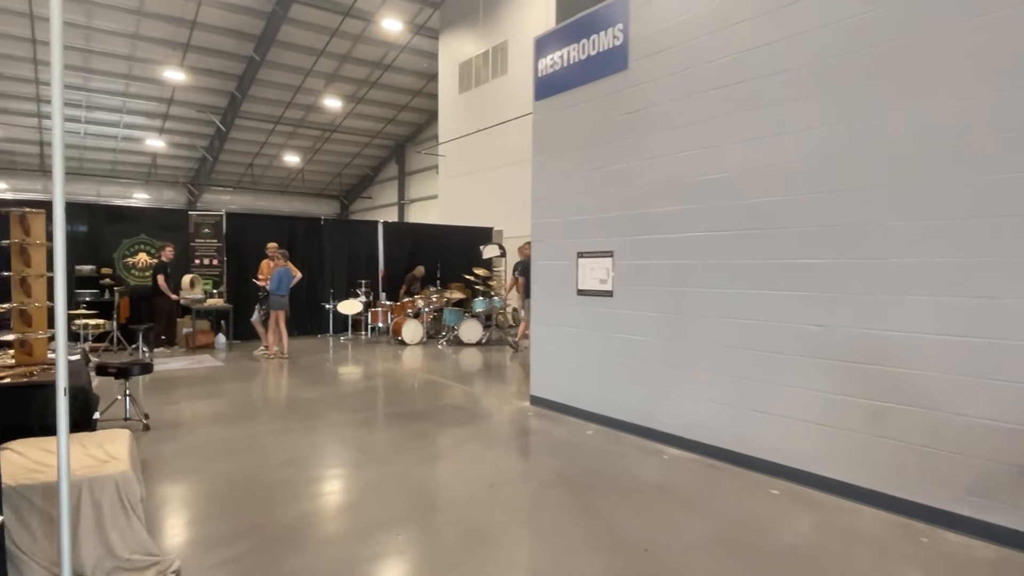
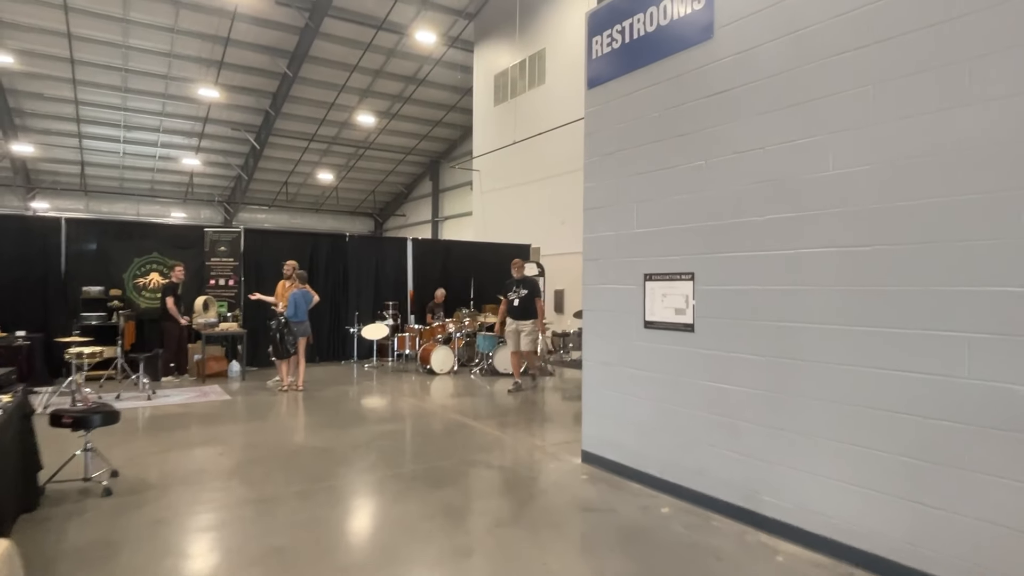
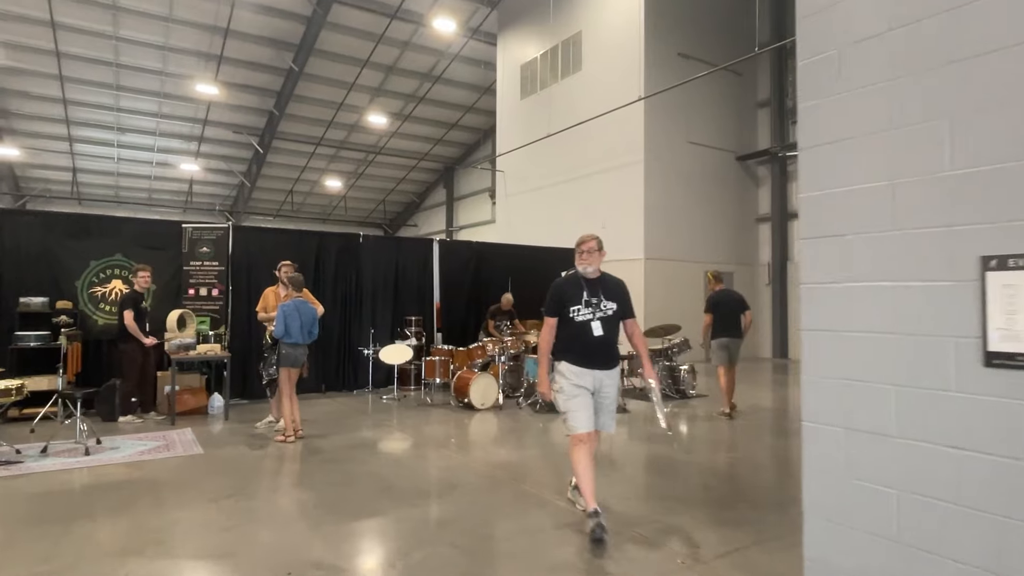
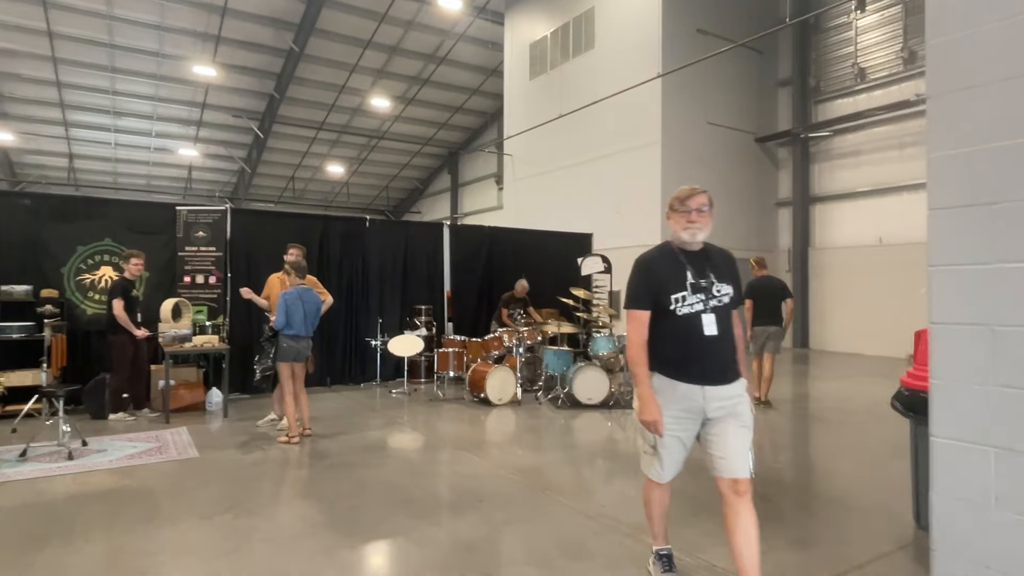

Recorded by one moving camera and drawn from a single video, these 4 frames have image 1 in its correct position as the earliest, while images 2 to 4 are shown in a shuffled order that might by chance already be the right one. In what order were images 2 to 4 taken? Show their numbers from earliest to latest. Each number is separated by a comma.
2, 3, 4
